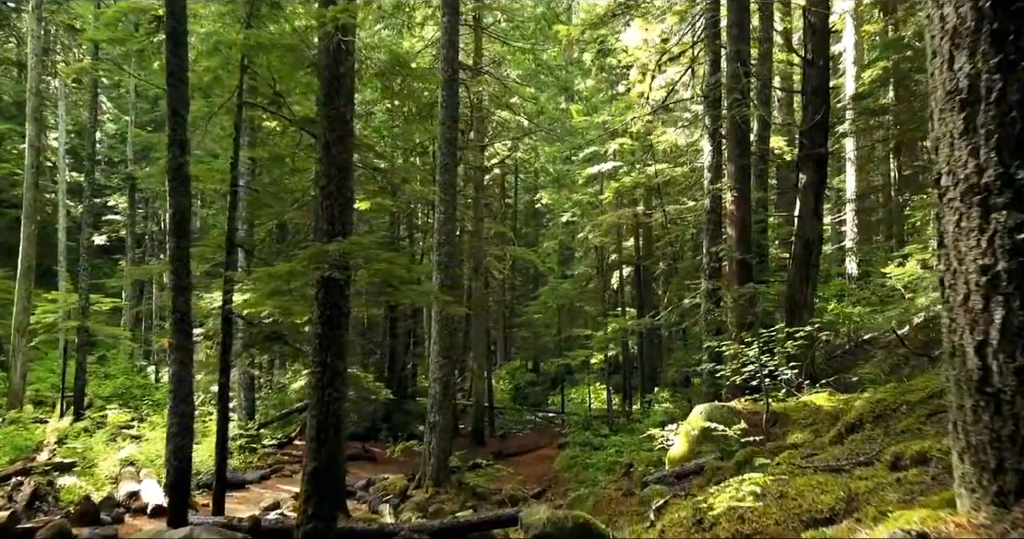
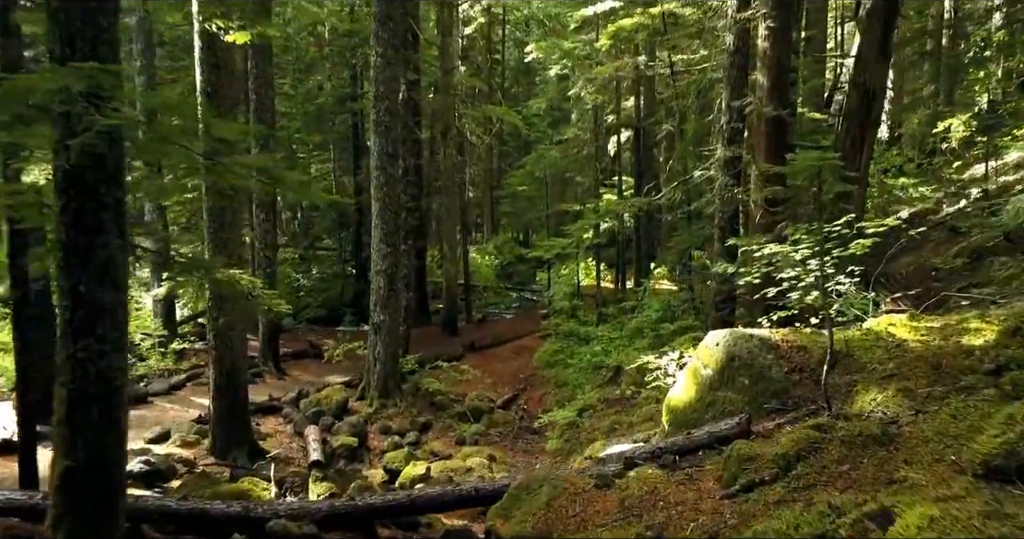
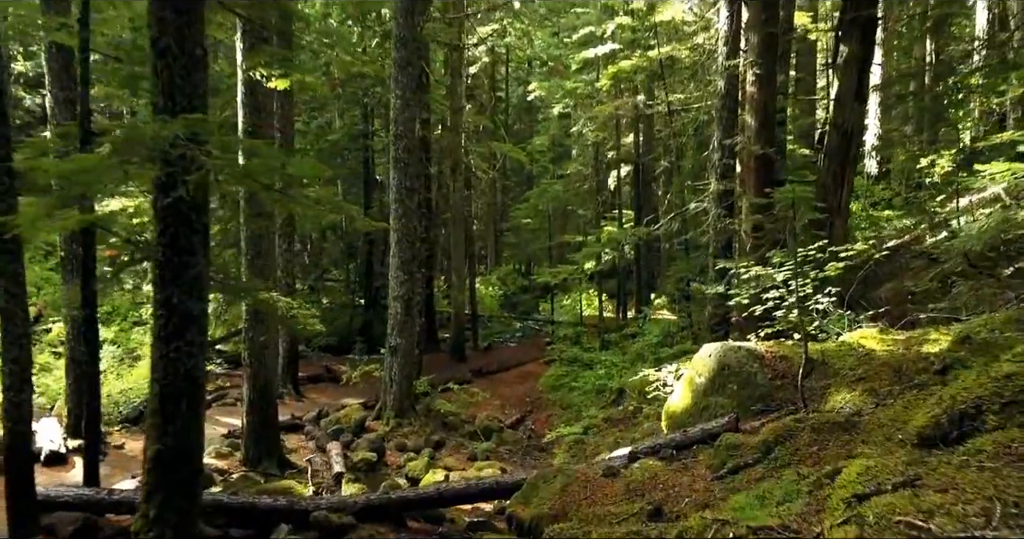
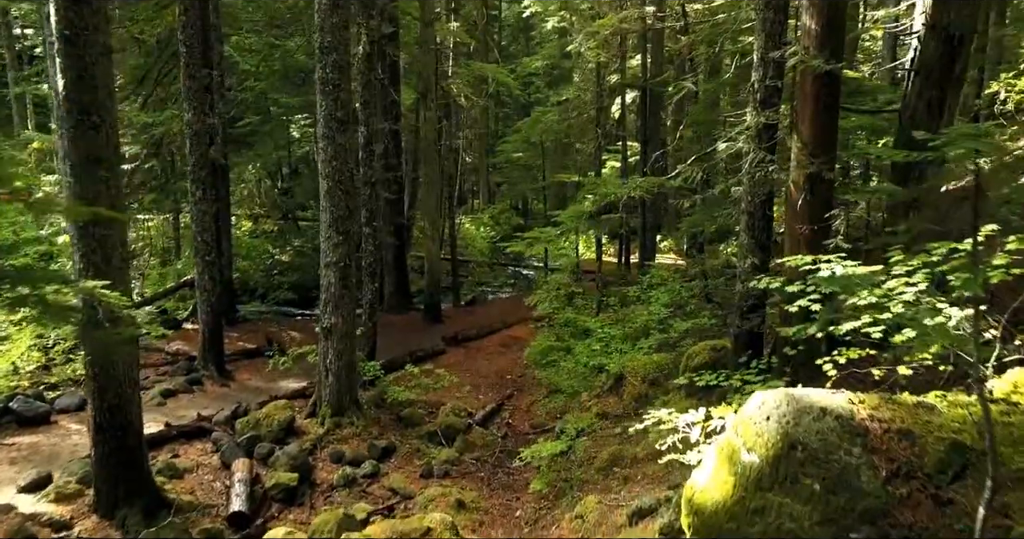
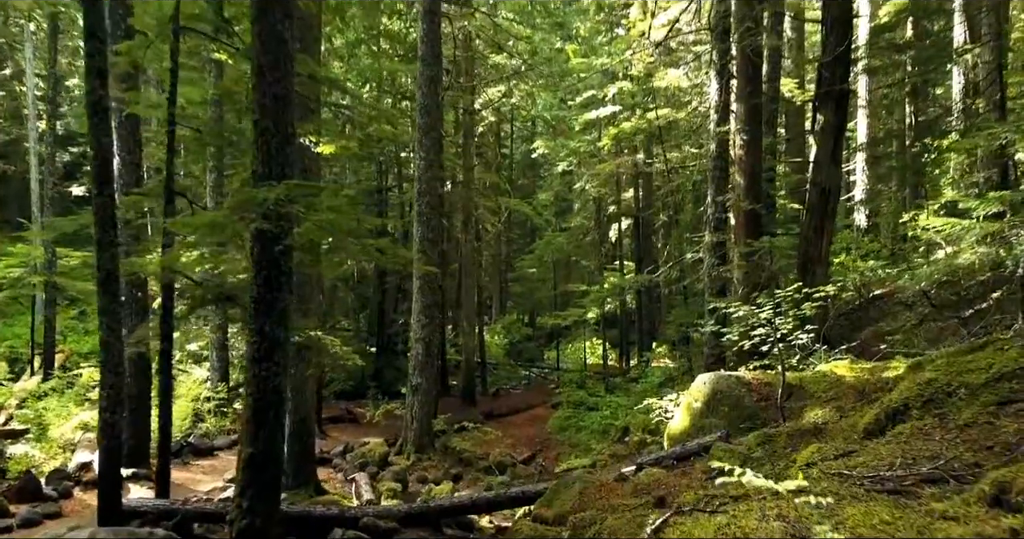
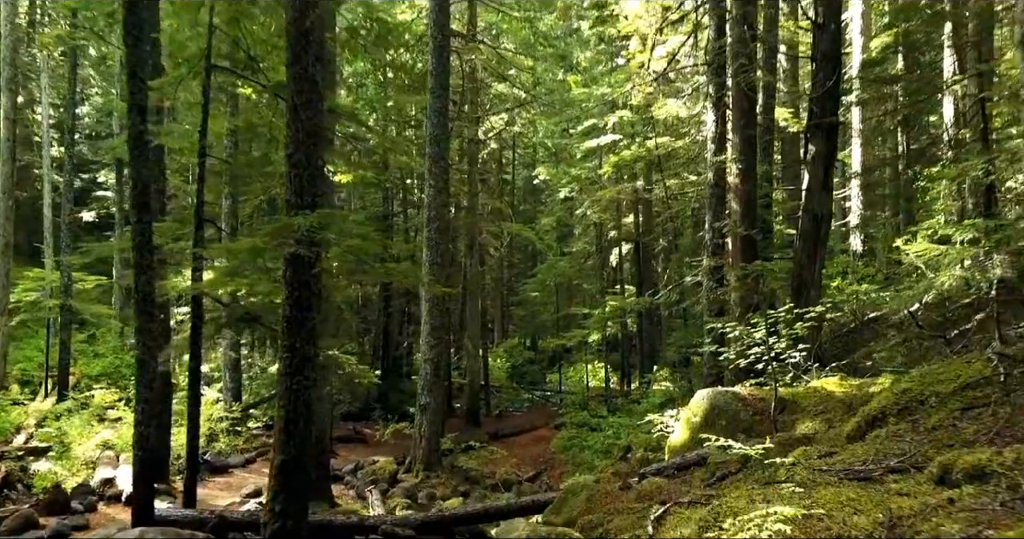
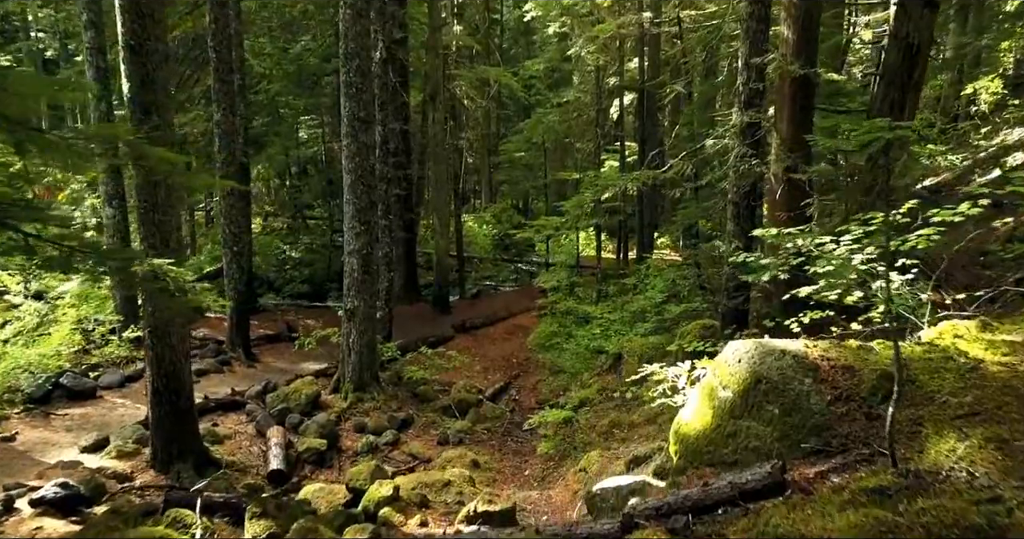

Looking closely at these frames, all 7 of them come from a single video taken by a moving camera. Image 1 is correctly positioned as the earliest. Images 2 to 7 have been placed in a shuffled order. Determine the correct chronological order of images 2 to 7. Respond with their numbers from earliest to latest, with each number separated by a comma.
6, 5, 3, 2, 7, 4
